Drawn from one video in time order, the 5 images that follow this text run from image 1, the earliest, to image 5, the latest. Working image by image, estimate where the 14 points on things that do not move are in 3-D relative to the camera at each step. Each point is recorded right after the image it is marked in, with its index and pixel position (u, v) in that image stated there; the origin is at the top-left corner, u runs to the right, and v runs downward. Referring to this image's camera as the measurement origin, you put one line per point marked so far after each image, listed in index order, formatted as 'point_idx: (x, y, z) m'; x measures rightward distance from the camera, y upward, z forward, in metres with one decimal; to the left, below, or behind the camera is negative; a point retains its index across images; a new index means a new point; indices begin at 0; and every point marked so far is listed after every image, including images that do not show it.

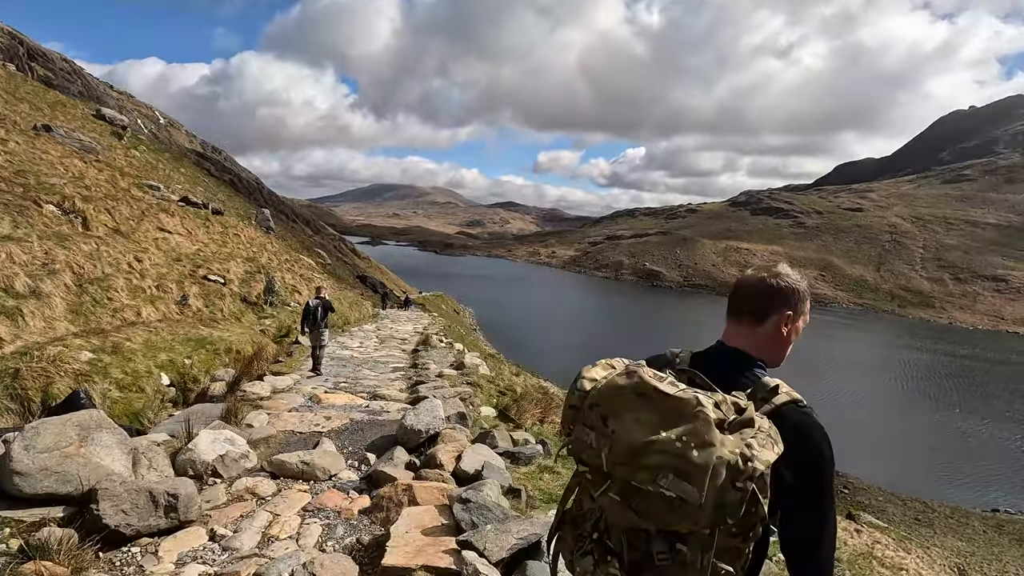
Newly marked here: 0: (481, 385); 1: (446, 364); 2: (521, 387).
0: (-0.8, -2.5, +13.5) m
1: (-2.0, -2.3, +16.4) m
2: (+0.3, -3.0, +15.9) m
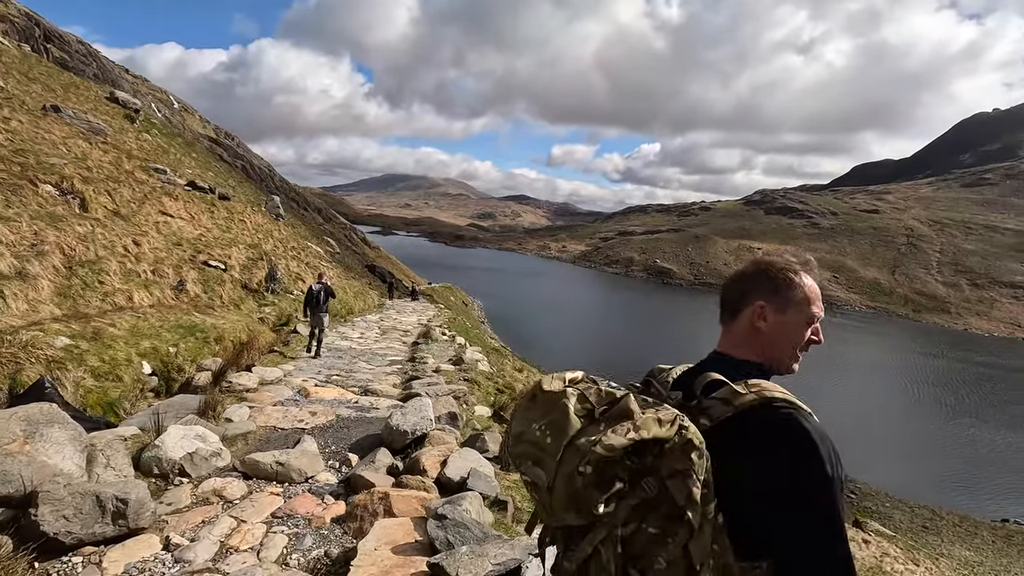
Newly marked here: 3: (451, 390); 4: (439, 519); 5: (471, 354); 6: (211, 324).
0: (-0.8, -2.3, +13.1) m
1: (-2.0, -2.1, +16.0) m
2: (+0.2, -2.8, +15.4) m
3: (-1.2, -2.0, +10.6) m
4: (-0.7, -2.2, +5.0) m
5: (-1.3, -2.2, +17.8) m
6: (-7.8, -0.9, +14.0) m
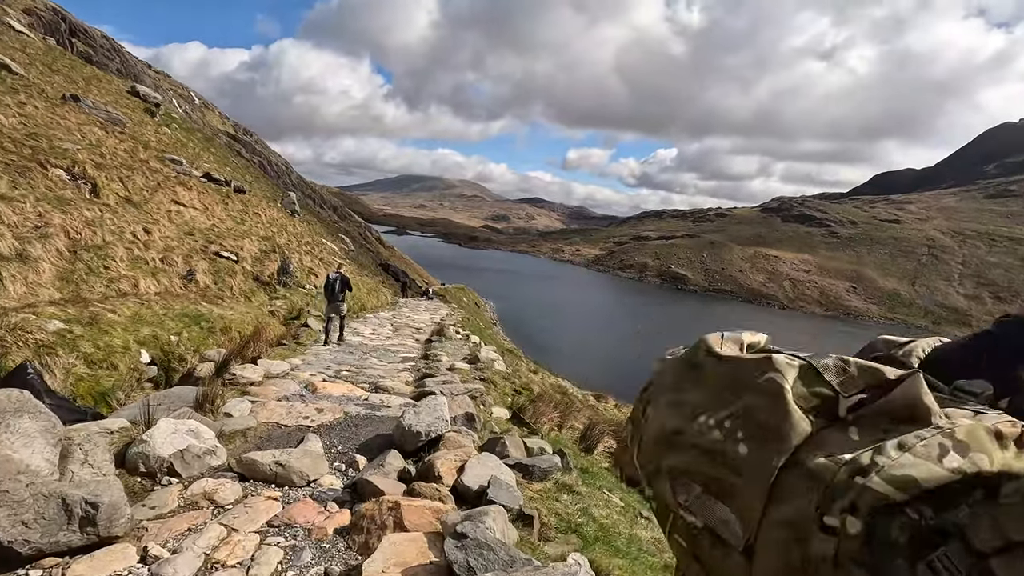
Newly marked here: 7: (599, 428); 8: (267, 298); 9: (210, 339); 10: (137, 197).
0: (-0.4, -2.2, +12.4) m
1: (-1.5, -2.0, +15.3) m
2: (+0.7, -2.8, +14.7) m
3: (-0.8, -1.9, +9.9) m
4: (-0.4, -2.0, +4.3) m
5: (-0.8, -2.1, +17.2) m
6: (-7.3, -0.7, +13.4) m
7: (+1.9, -3.0, +11.7) m
8: (-9.1, -0.3, +19.8) m
9: (-6.1, -1.0, +10.8) m
10: (-13.5, +3.3, +19.3) m
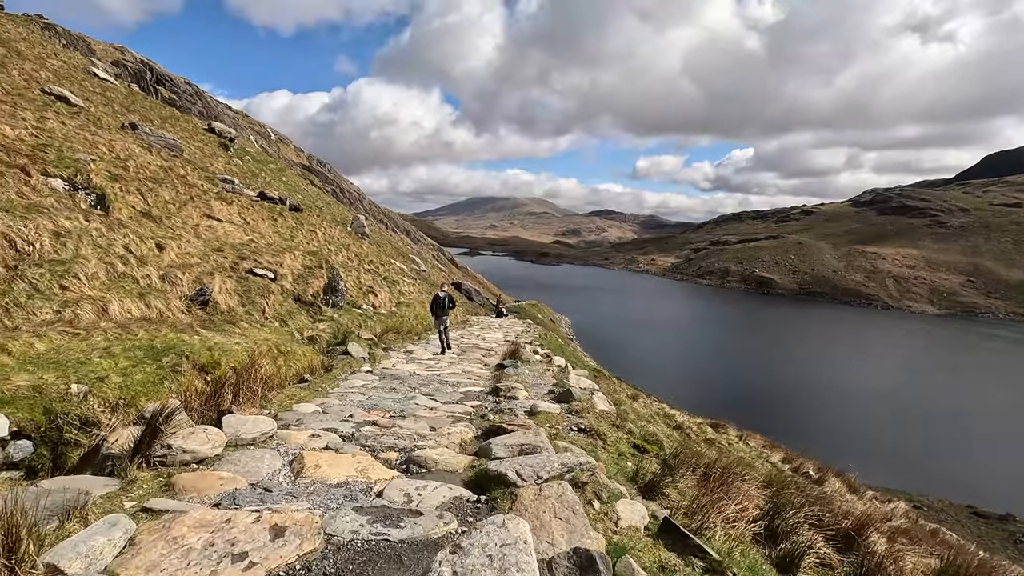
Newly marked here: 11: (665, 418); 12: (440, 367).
0: (+1.3, -2.1, +7.8) m
1: (+0.6, -2.1, +10.9) m
2: (+2.8, -2.7, +9.9) m
3: (+0.6, -1.8, +5.4) m
4: (+0.2, -1.7, -0.2) m
5: (+1.6, -2.2, +12.6) m
6: (-5.5, -1.0, +9.9) m
7: (+3.6, -2.9, +6.8) m
8: (-6.3, -1.0, +16.4) m
9: (-4.6, -1.3, +7.1) m
10: (-11.0, +2.4, +16.6) m
11: (+4.9, -4.2, +17.3) m
12: (-1.9, -2.1, +14.3) m
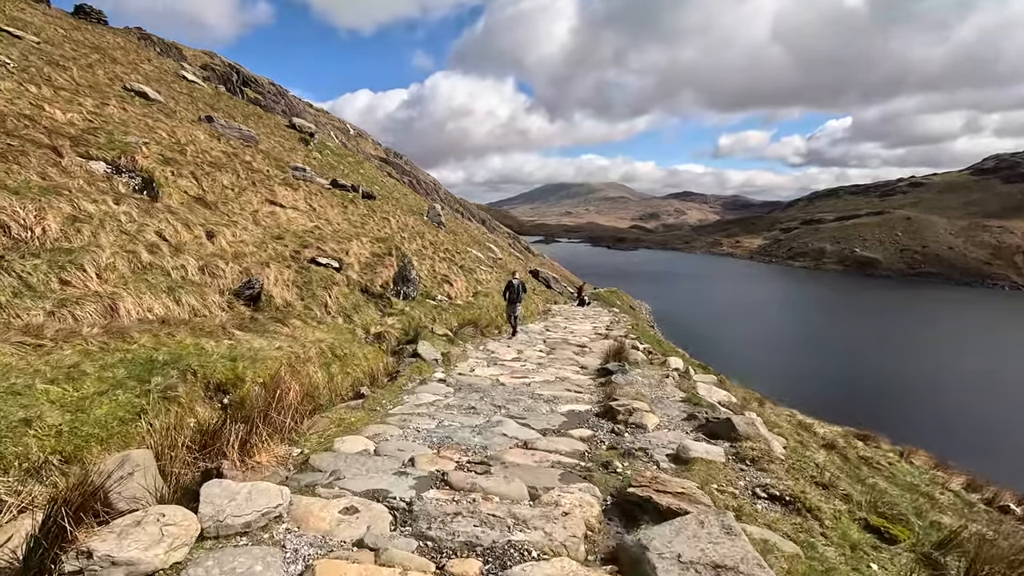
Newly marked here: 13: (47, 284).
0: (+2.6, -1.9, +4.7) m
1: (+2.4, -1.8, +7.8) m
2: (+4.4, -2.4, +6.6) m
3: (+1.5, -1.7, +2.4) m
4: (+0.4, -1.7, -3.1) m
5: (+3.6, -1.9, +9.4) m
6: (-3.8, -0.9, +7.7) m
7: (+4.7, -2.6, +3.4) m
8: (-3.7, -0.7, +14.3) m
9: (-3.3, -1.2, +4.8) m
10: (-8.4, +2.6, +15.1) m
11: (+7.6, -3.7, +13.6) m
12: (+0.3, -1.8, +11.6) m
13: (-6.2, +0.1, +7.2) m
